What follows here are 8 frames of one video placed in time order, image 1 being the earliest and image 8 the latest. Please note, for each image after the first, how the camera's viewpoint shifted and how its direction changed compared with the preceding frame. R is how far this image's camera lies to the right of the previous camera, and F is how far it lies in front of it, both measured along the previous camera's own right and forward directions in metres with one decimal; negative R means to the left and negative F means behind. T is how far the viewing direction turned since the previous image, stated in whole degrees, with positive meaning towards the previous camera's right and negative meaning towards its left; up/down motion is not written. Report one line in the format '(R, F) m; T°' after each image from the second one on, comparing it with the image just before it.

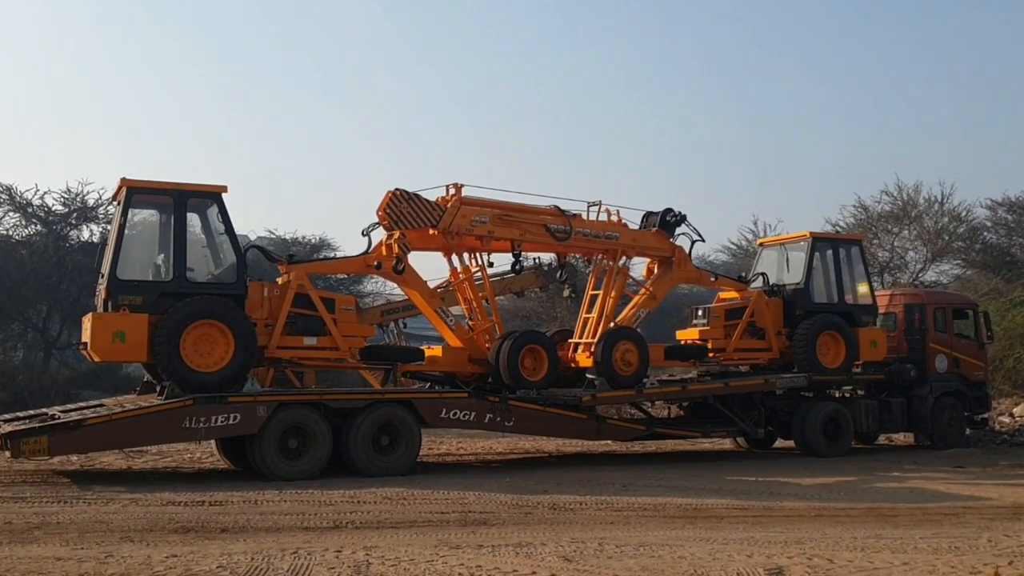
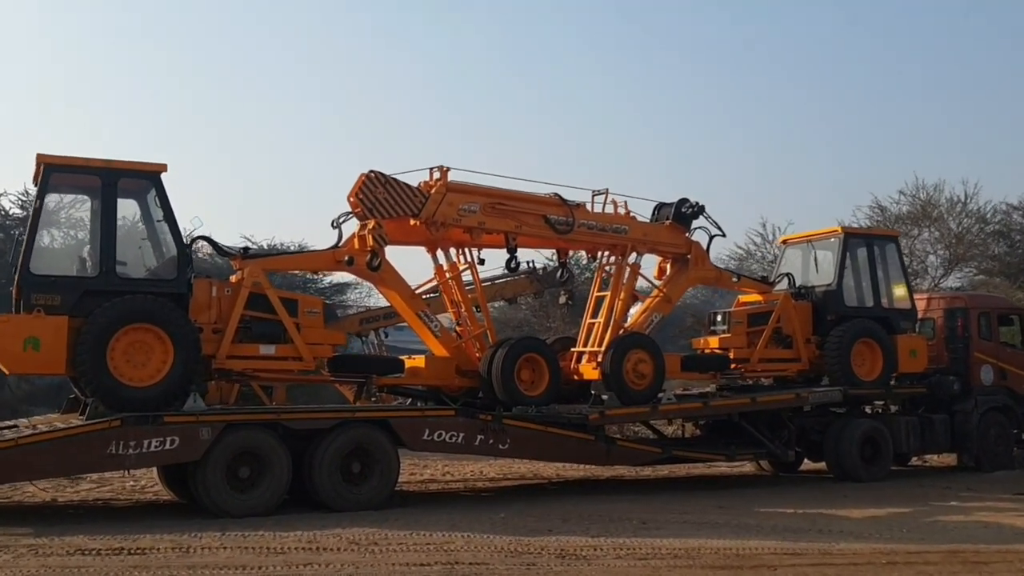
(-0.1, +2.3) m; +1°
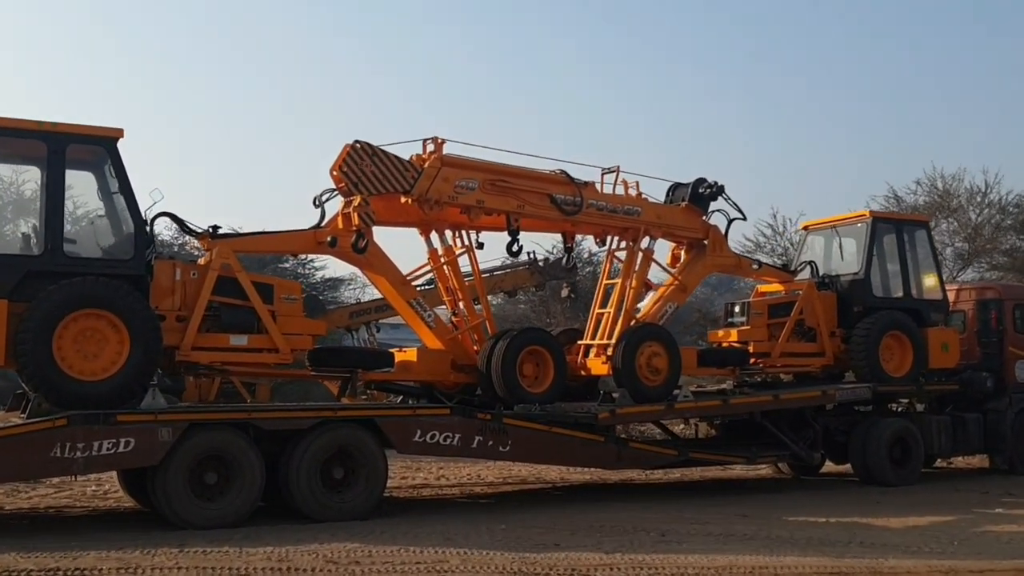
(-0.1, +1.3) m; 0°
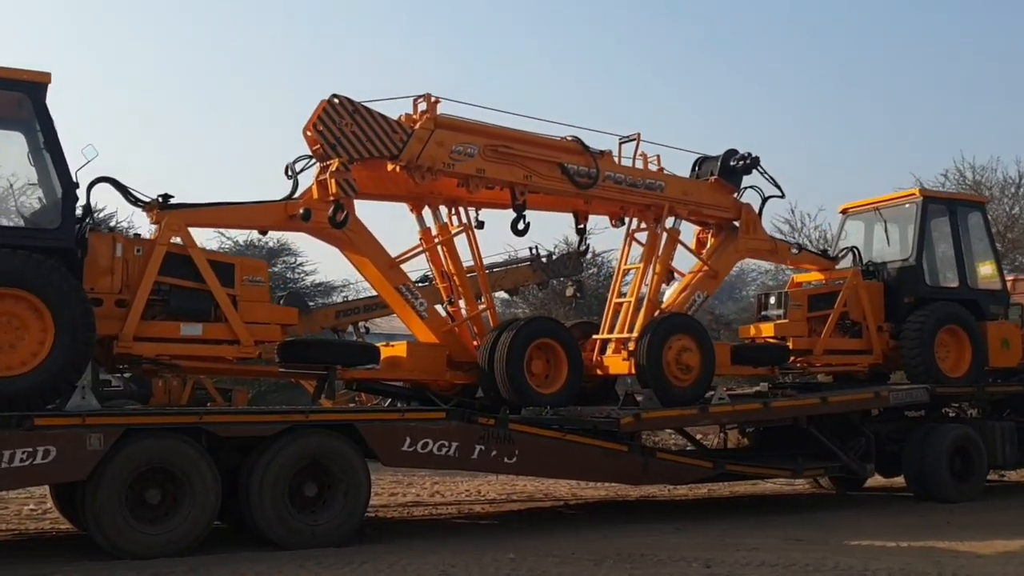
(-0.1, +1.8) m; 0°
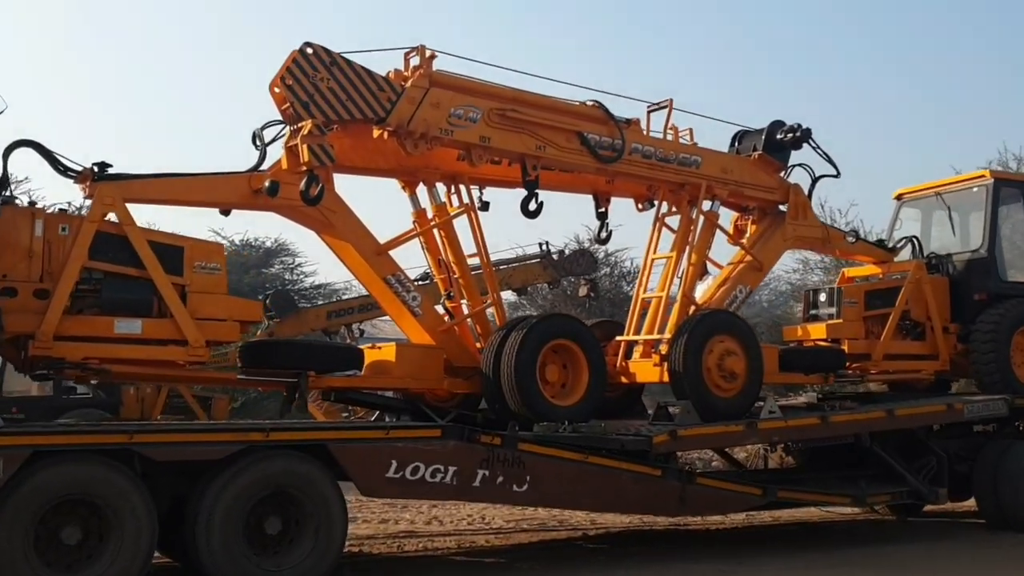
(0.0, +1.7) m; 0°
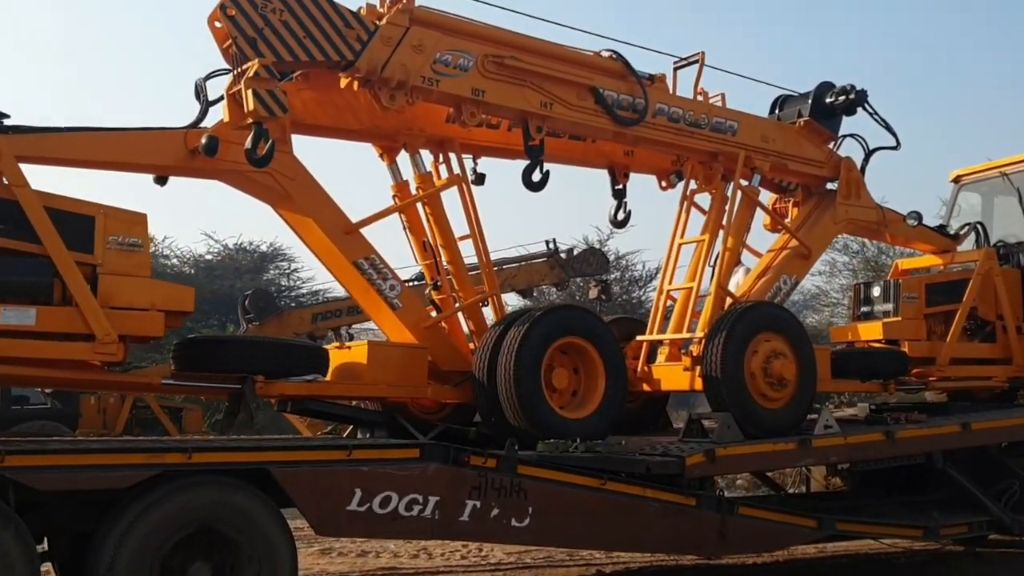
(+0.1, +1.6) m; 0°
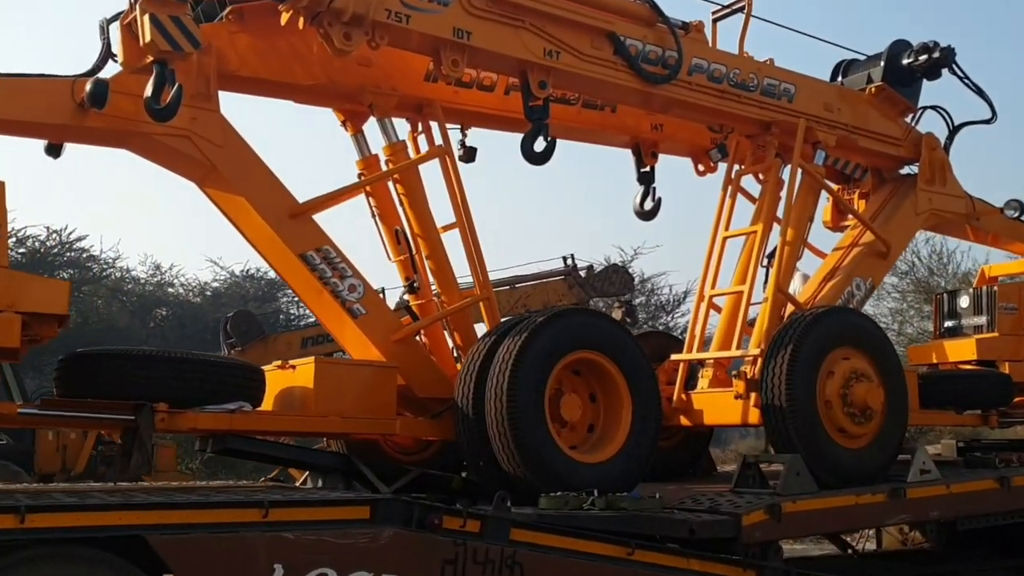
(+0.1, +1.7) m; -1°
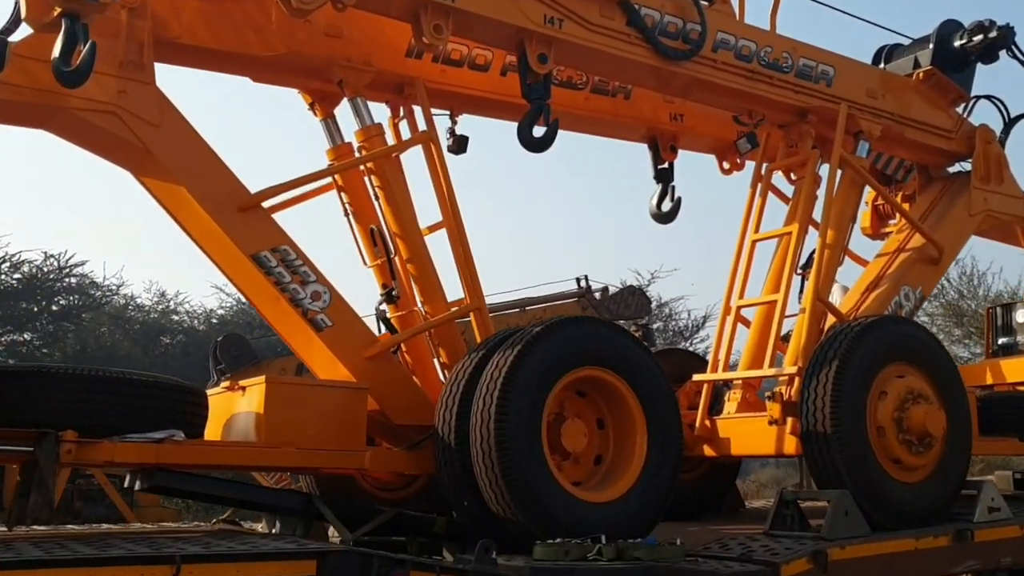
(+0.1, +0.9) m; -1°
